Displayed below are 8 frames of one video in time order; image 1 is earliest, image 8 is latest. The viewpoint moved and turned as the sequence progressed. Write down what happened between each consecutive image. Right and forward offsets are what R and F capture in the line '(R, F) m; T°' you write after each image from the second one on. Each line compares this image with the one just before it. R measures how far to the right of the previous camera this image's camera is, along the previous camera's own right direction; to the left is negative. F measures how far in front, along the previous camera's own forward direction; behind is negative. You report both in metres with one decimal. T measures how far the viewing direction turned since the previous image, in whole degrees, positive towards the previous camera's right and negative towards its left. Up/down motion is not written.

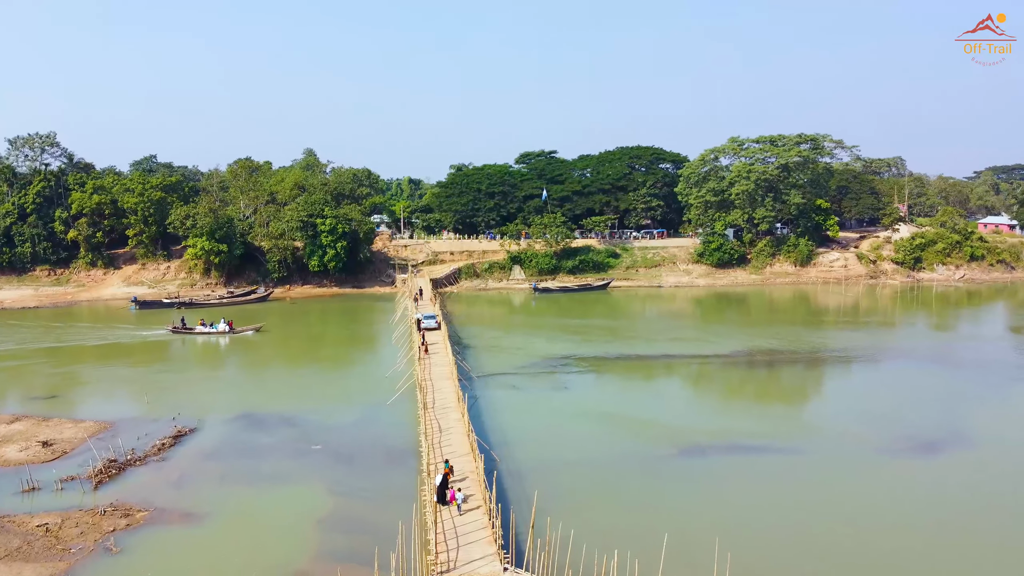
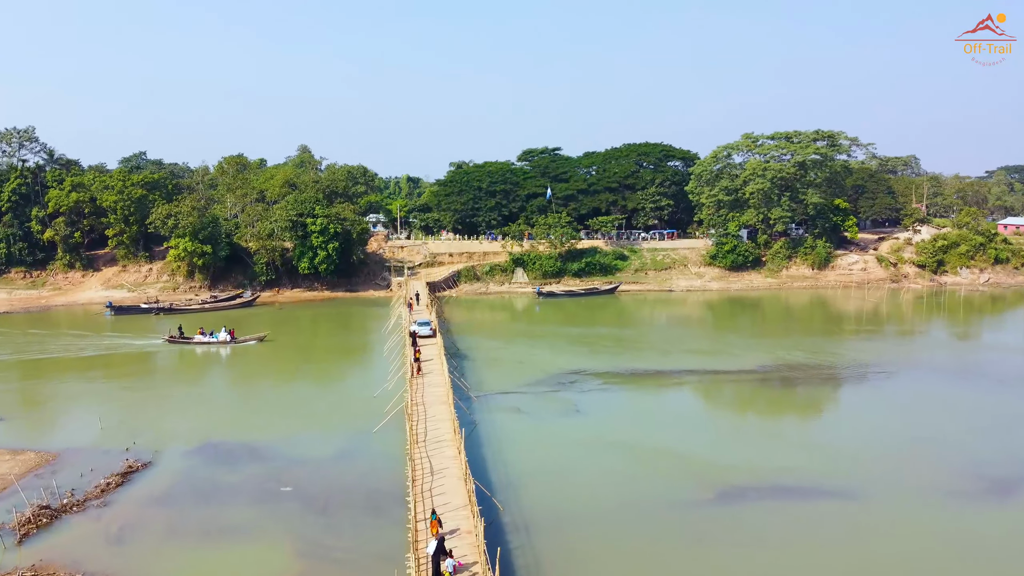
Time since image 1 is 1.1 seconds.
(-0.1, +3.3) m; 0°
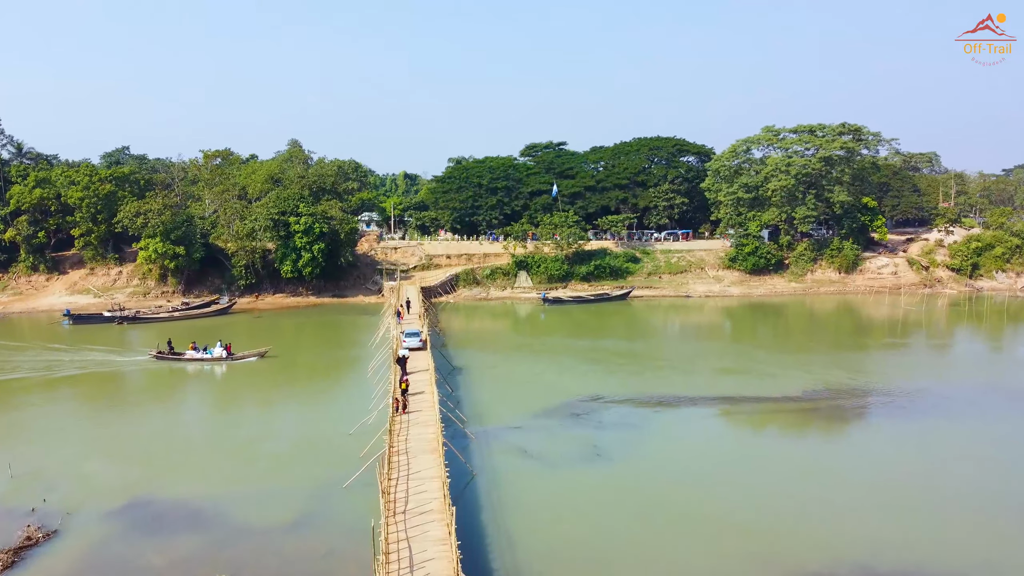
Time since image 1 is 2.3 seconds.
(-0.2, +4.6) m; 0°
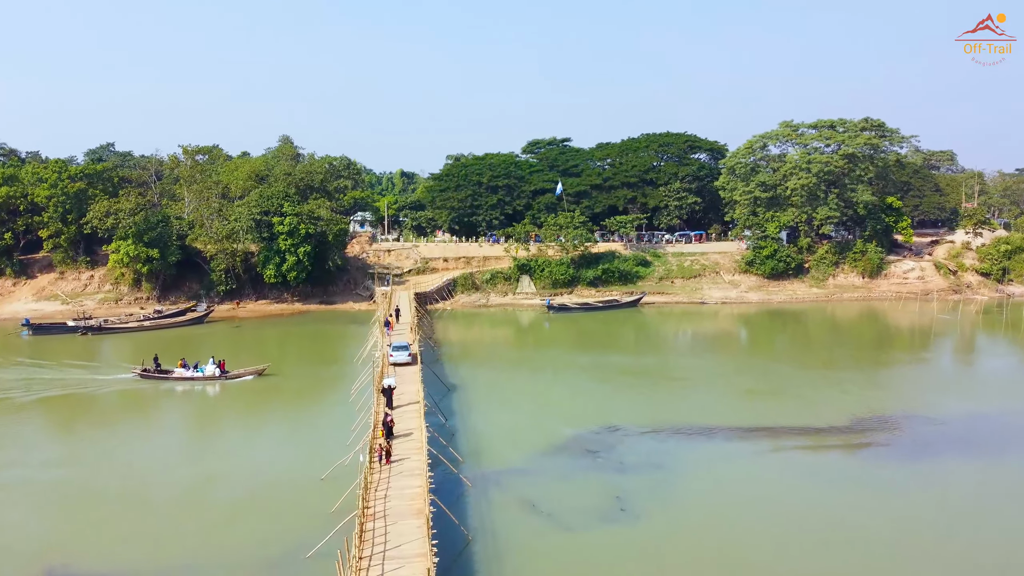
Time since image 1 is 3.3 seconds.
(-0.1, +3.6) m; 0°
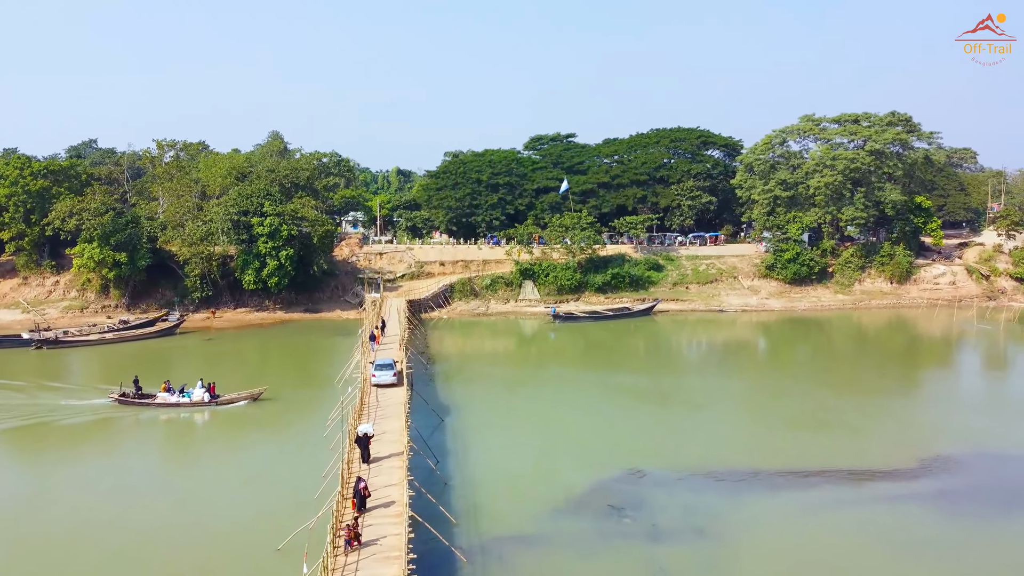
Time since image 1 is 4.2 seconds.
(-0.1, +3.8) m; 0°
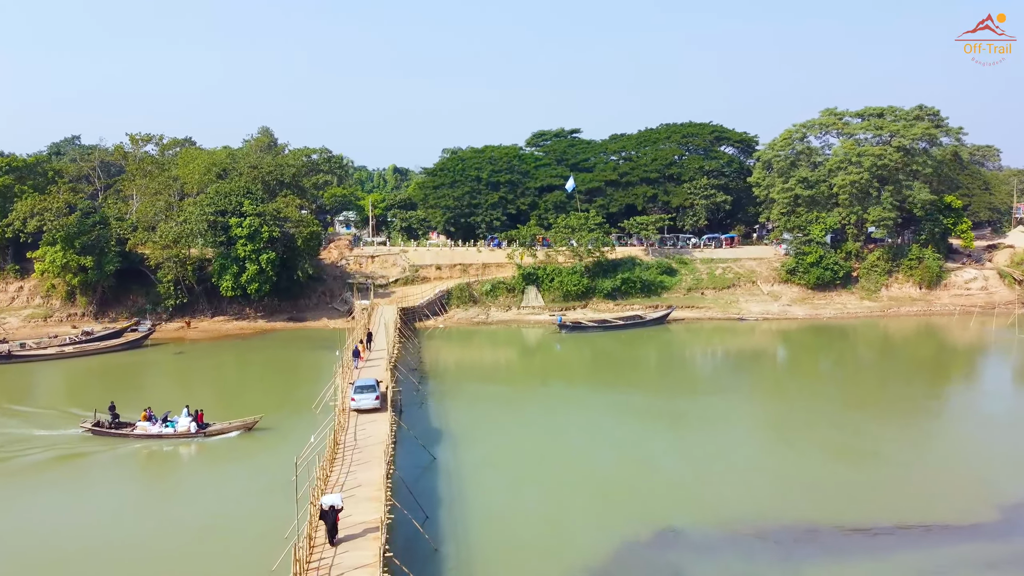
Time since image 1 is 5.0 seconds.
(-0.1, +3.4) m; 0°
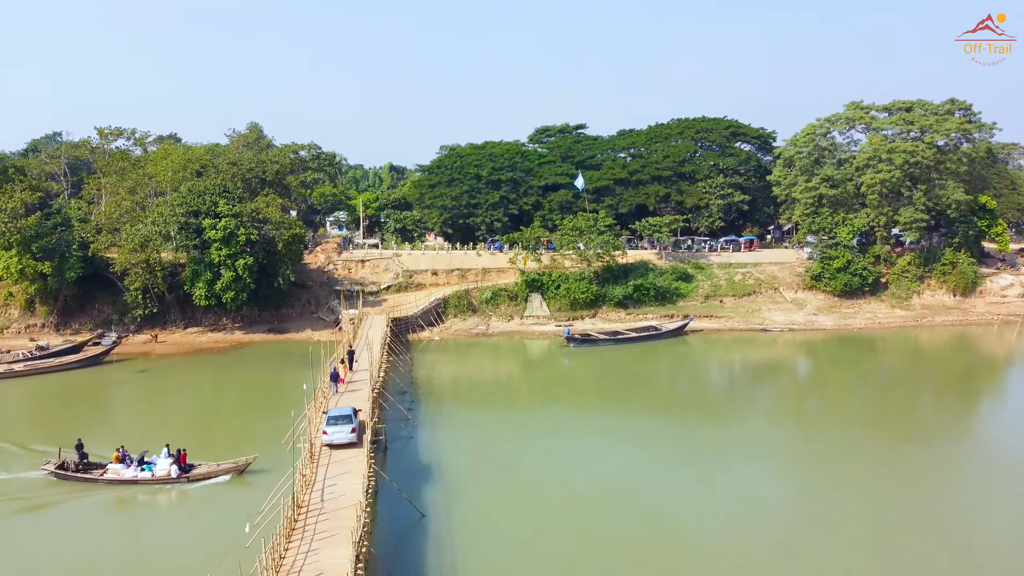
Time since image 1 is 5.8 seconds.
(-0.2, +3.4) m; 0°
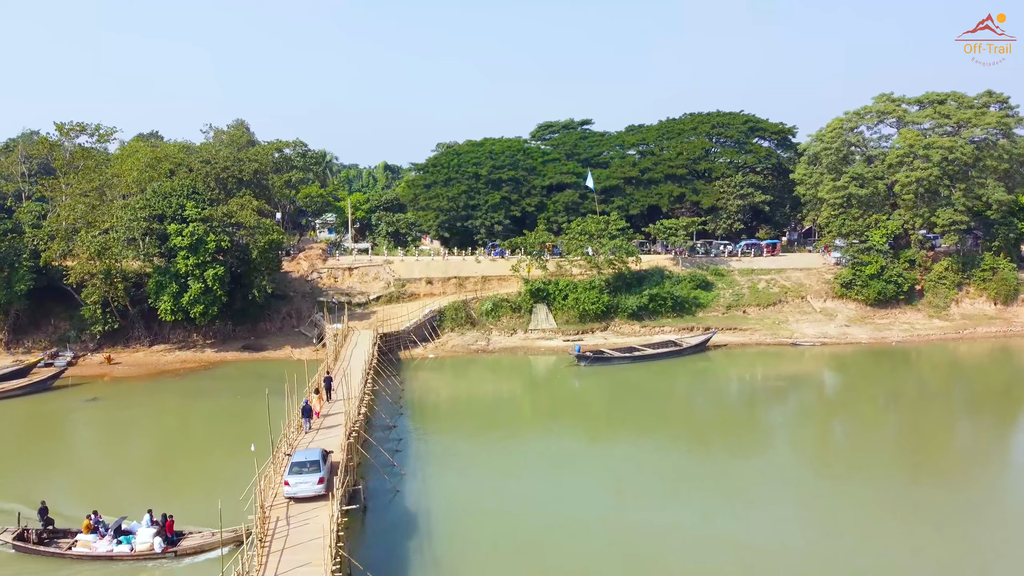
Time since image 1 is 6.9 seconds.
(-0.2, +3.6) m; 0°
